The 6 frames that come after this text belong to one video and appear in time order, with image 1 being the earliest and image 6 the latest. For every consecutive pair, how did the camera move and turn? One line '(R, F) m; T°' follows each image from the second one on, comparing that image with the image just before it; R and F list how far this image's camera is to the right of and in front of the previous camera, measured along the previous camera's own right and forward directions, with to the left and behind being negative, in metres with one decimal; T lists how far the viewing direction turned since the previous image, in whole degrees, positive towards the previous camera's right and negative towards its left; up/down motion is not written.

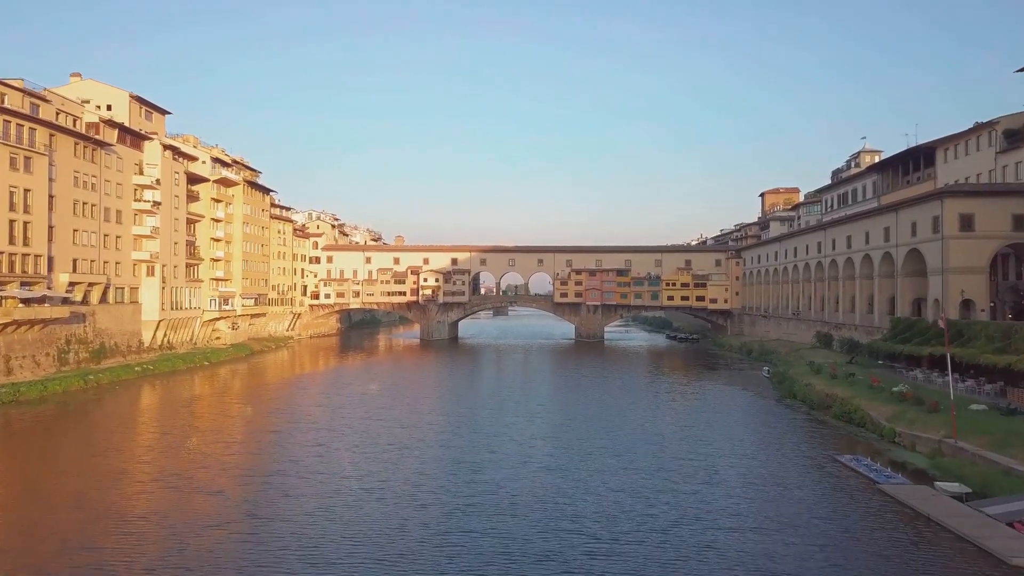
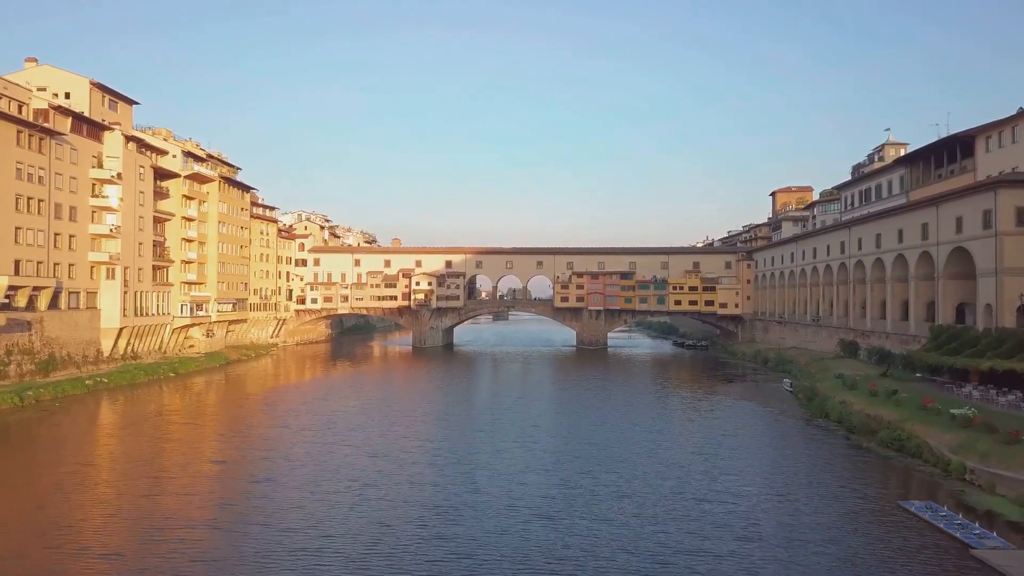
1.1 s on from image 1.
(+0.5, +4.1) m; 0°
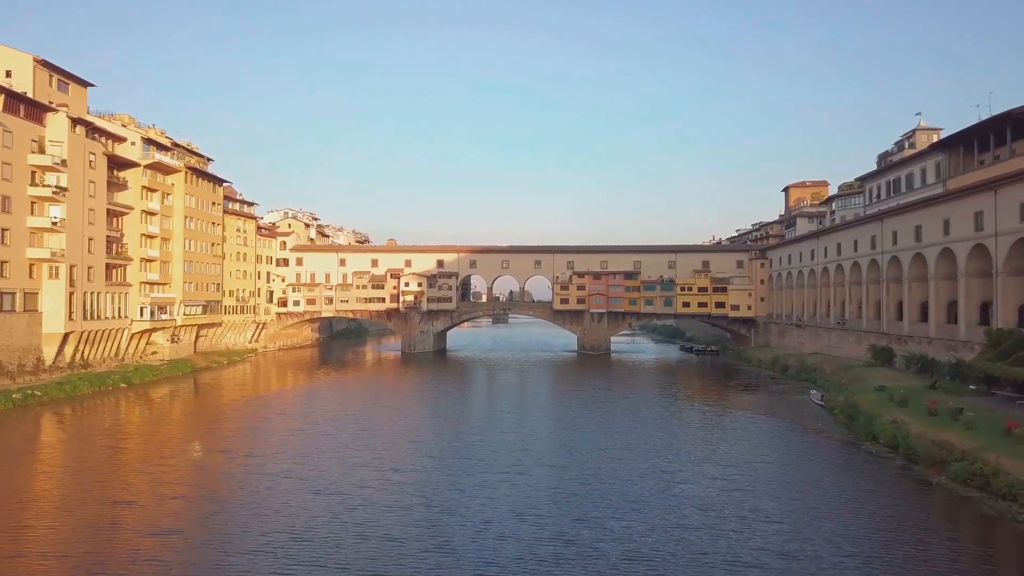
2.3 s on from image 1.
(+0.6, +4.6) m; 0°
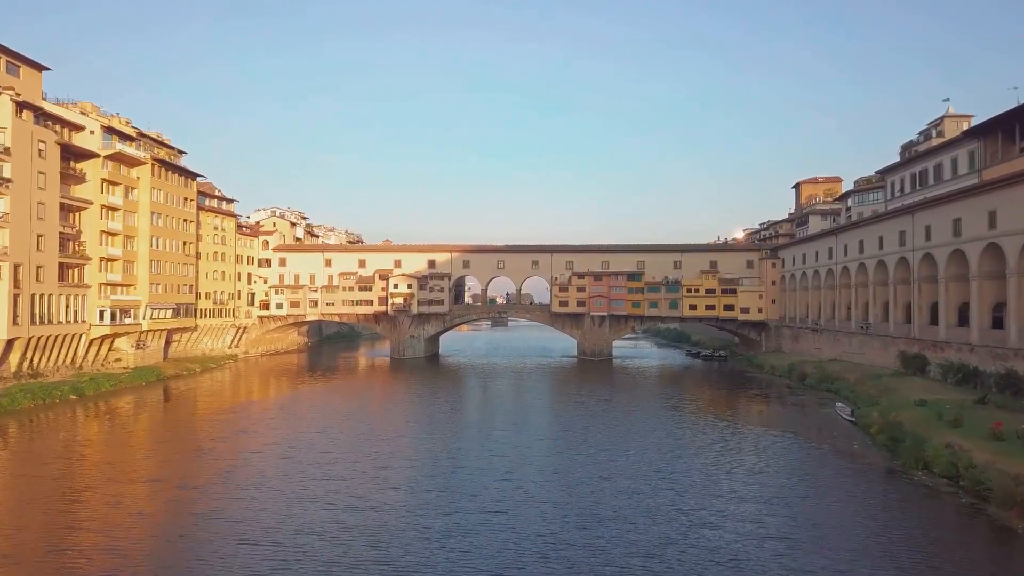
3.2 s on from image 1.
(+0.5, +3.7) m; 0°
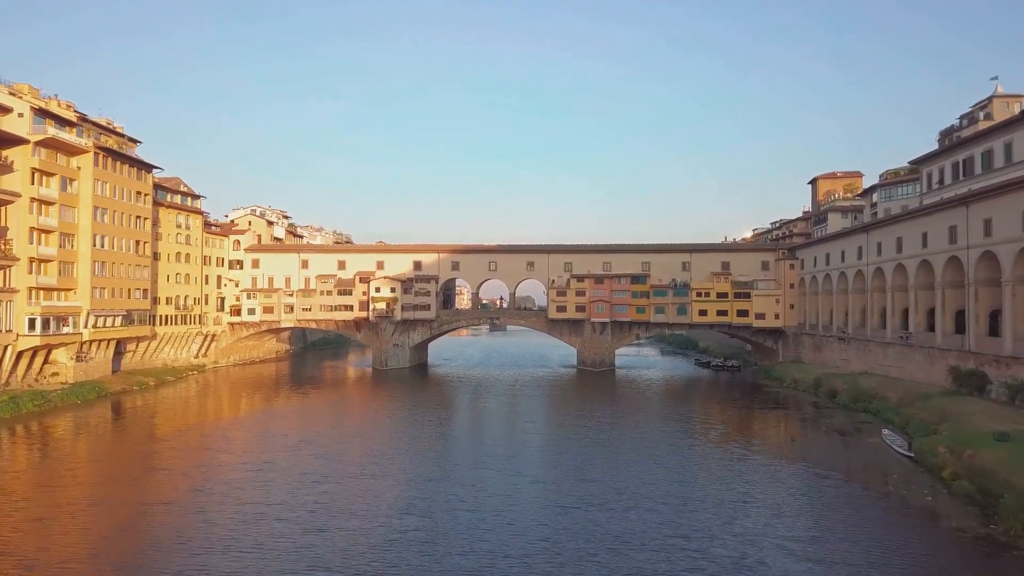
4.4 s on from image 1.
(+0.7, +5.1) m; 0°
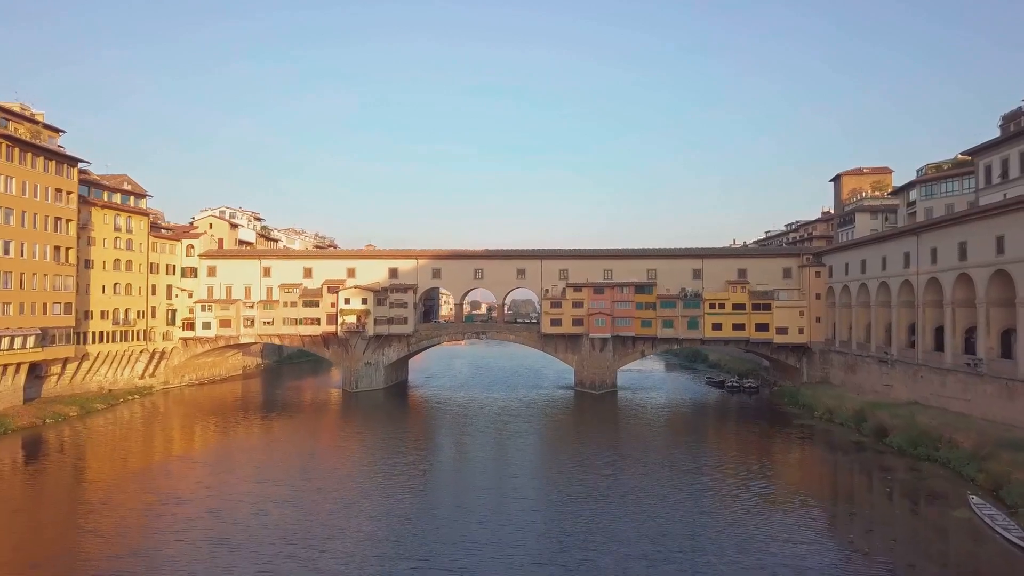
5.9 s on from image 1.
(+1.0, +6.5) m; 0°
